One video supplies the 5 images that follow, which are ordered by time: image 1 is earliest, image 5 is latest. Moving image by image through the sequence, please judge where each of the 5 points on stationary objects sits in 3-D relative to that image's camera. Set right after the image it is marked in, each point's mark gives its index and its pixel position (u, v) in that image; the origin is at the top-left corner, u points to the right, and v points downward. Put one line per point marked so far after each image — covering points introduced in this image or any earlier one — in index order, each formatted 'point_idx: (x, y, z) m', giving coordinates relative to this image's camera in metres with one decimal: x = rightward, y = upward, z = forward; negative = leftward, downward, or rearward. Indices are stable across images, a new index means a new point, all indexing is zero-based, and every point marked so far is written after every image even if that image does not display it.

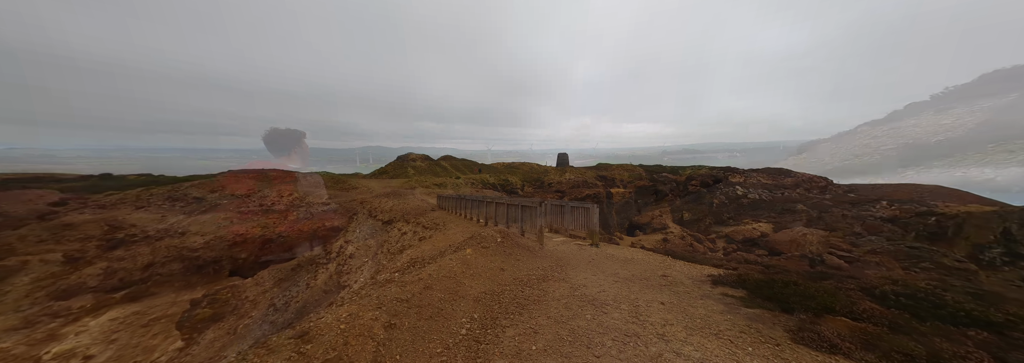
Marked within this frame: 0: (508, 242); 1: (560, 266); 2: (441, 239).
0: (-0.1, -1.5, +6.2) m
1: (+1.1, -1.9, +5.8) m
2: (-2.5, -2.0, +8.9) m
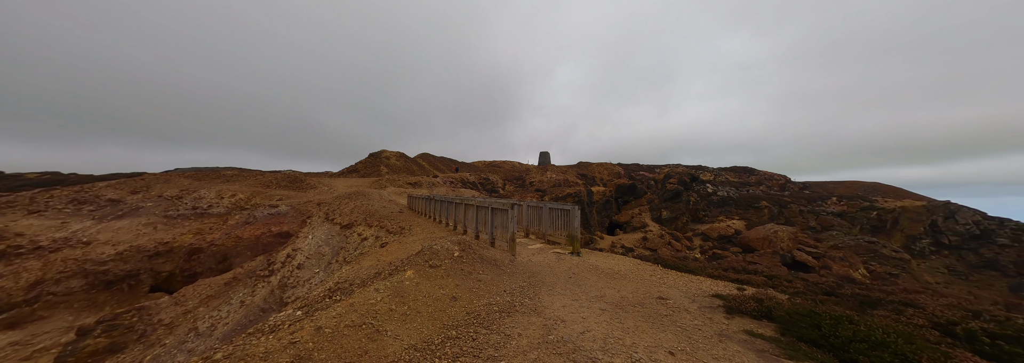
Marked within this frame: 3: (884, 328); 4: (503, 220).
0: (-0.9, -1.4, +4.9) m
1: (+0.4, -1.9, +4.6) m
2: (-3.4, -2.0, +7.5) m
3: (+3.6, -1.4, +2.5) m
4: (-0.3, -1.1, +7.3) m
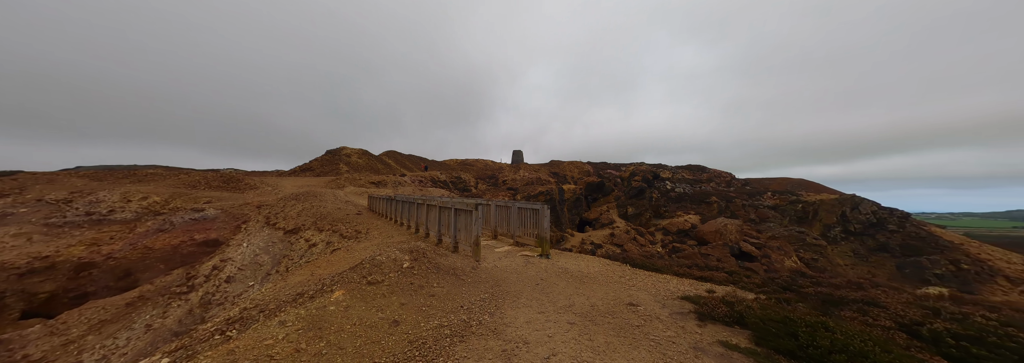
0: (-1.5, -1.4, +4.3) m
1: (-0.3, -1.9, +4.1) m
2: (-4.4, -1.9, +6.6) m
3: (+3.2, -1.4, +2.3) m
4: (-1.2, -1.1, +6.7) m
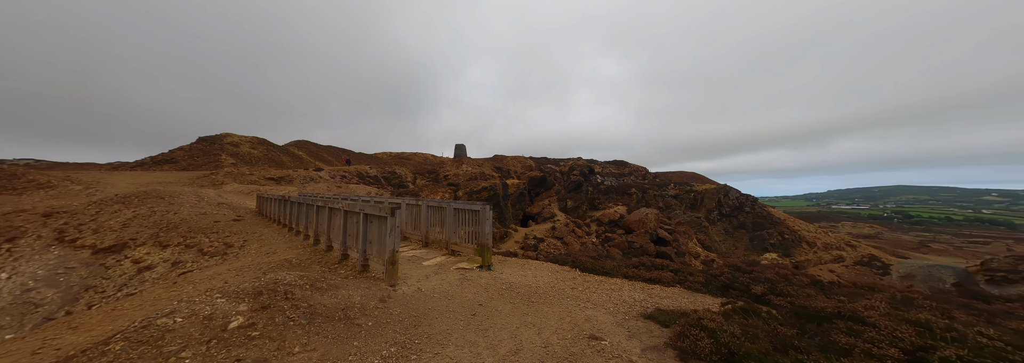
0: (-2.4, -1.4, +2.6) m
1: (-1.1, -1.9, +2.7) m
2: (-5.7, -1.9, +4.2) m
3: (+2.6, -1.4, +1.7) m
4: (-2.6, -1.0, +5.0) m
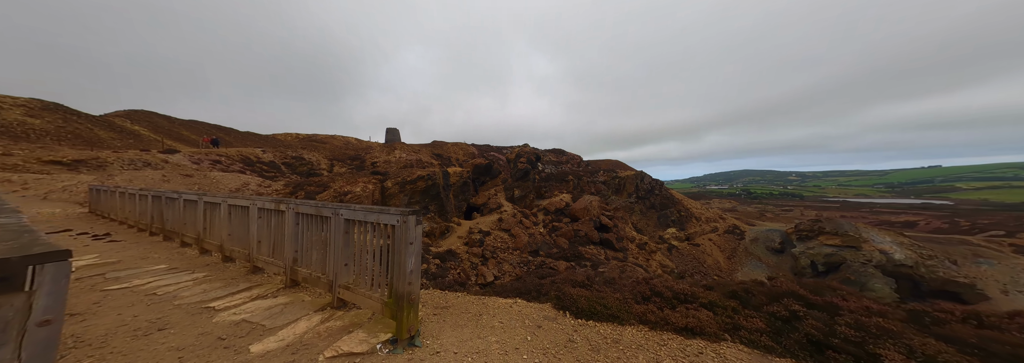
0: (-2.3, -1.4, -0.7) m
1: (-1.0, -1.9, -0.3) m
2: (-5.8, -1.9, +0.1) m
3: (+2.8, -1.4, -0.5) m
4: (-3.0, -0.9, +1.5) m
